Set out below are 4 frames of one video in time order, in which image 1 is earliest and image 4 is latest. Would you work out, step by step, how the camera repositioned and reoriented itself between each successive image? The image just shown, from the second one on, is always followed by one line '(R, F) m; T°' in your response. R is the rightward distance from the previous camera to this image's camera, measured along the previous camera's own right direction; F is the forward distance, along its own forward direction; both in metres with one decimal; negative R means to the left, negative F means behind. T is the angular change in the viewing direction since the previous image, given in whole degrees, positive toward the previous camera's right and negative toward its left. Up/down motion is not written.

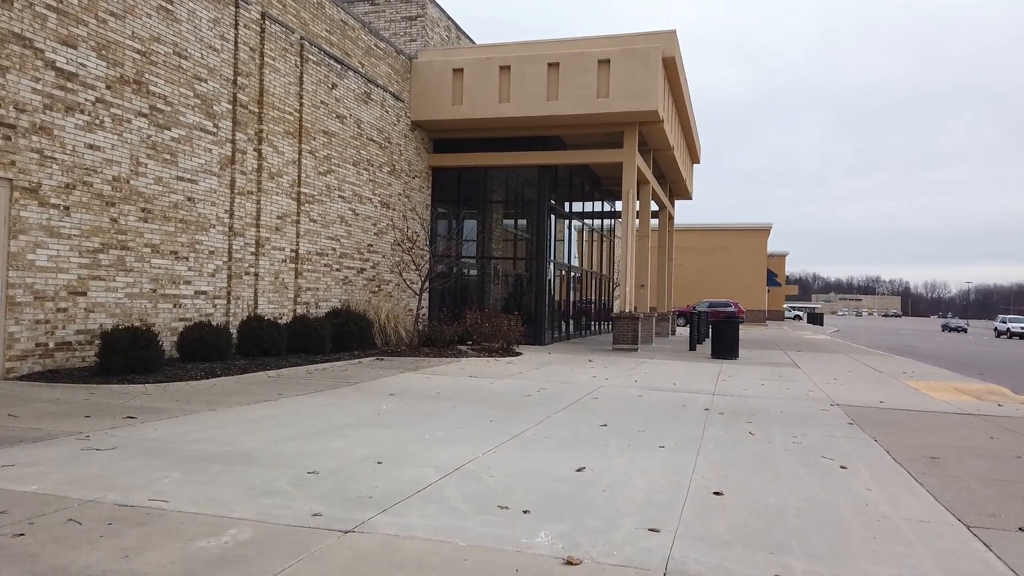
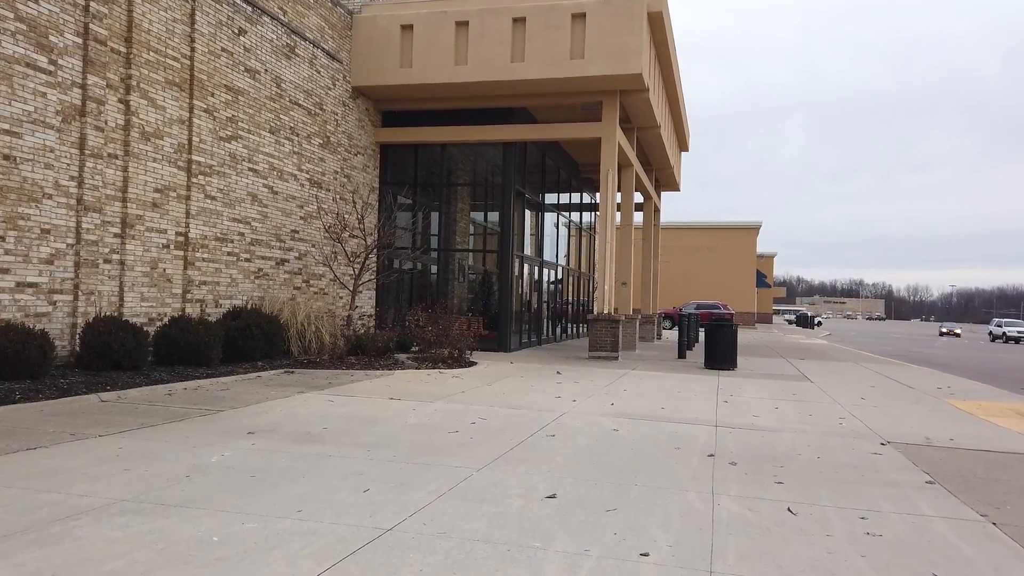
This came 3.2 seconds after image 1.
(+0.7, +3.2) m; +1°
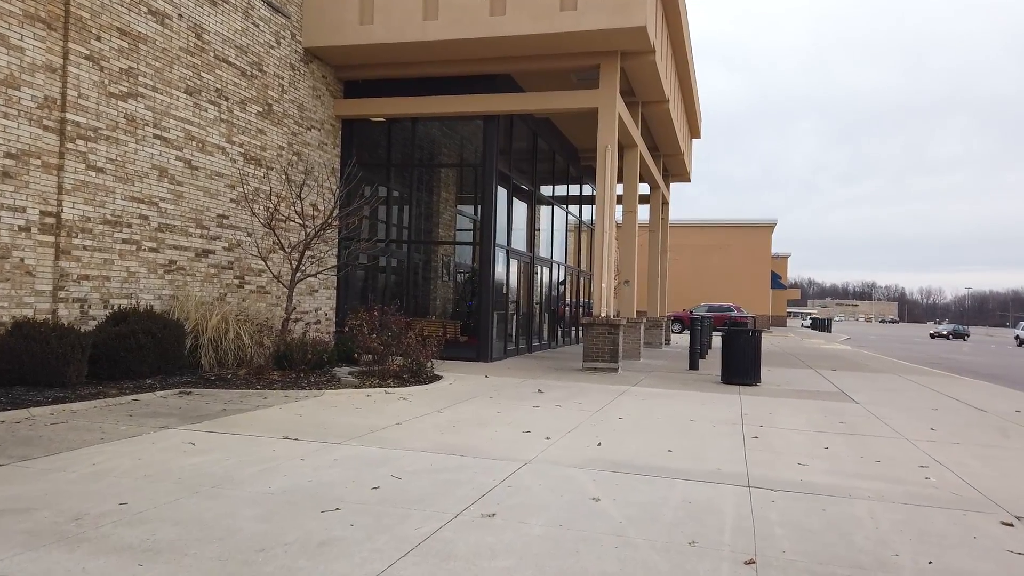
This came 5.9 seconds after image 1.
(+0.6, +2.8) m; -1°
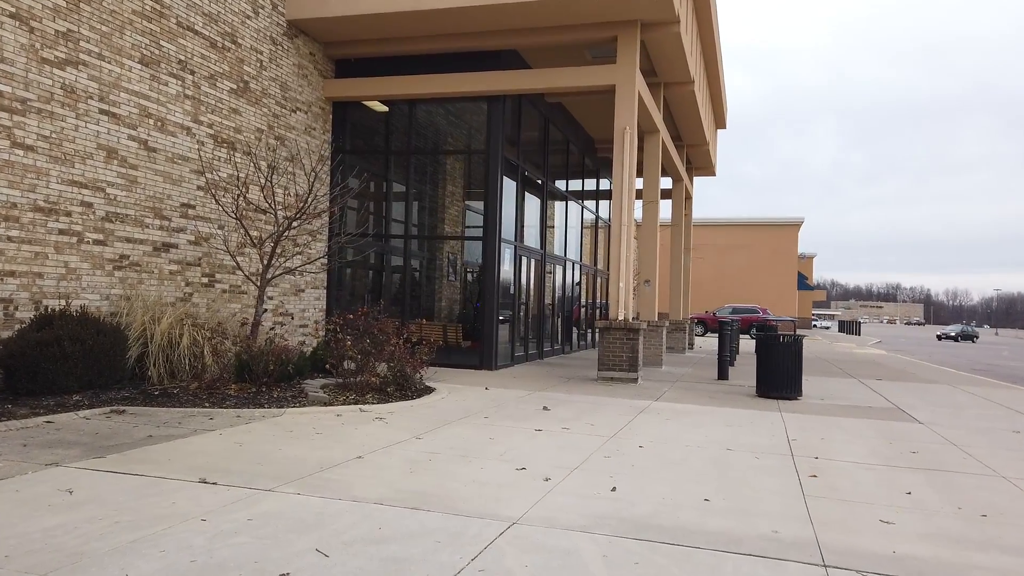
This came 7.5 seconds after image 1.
(+0.2, +1.6) m; -1°
